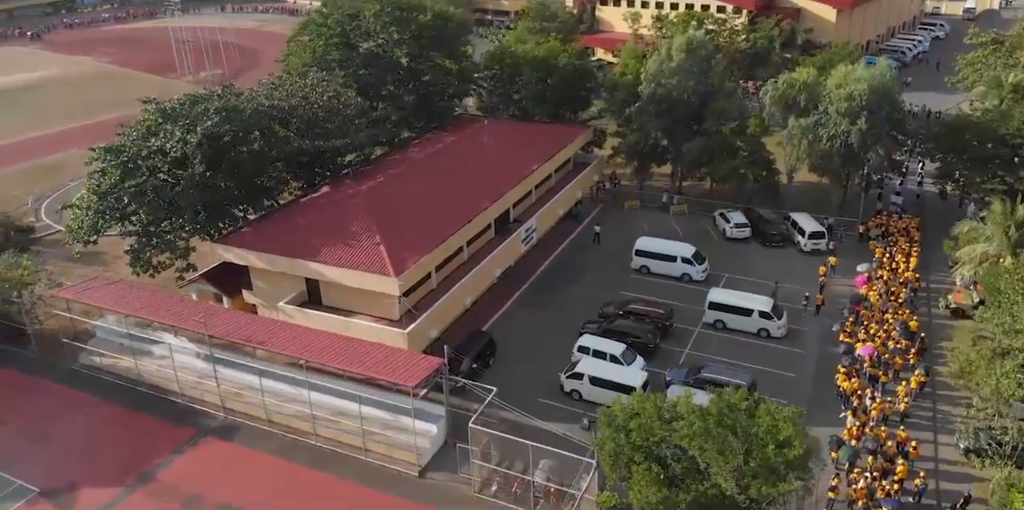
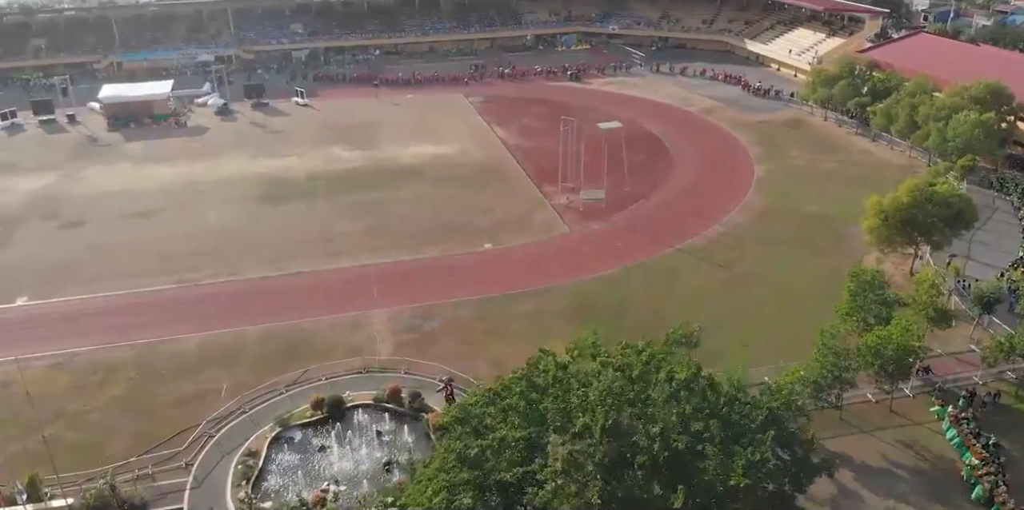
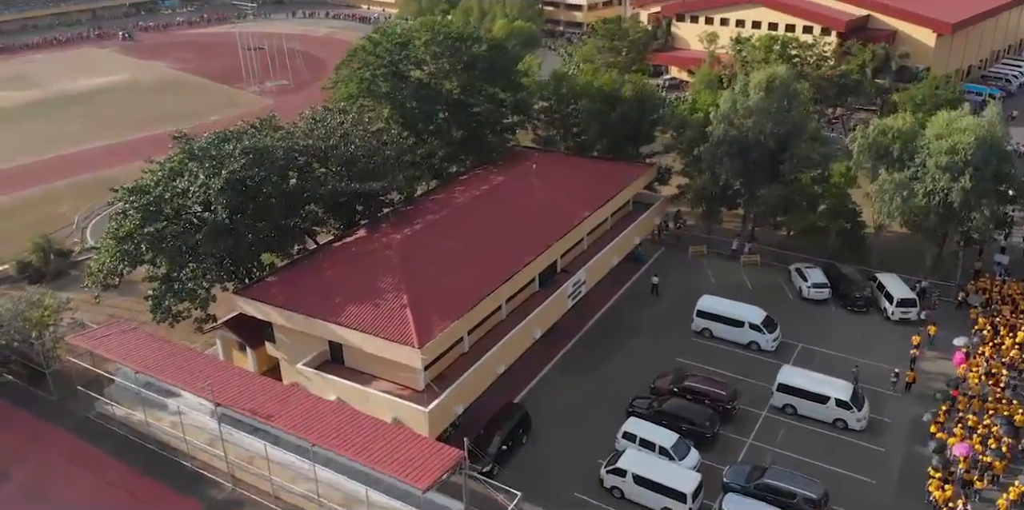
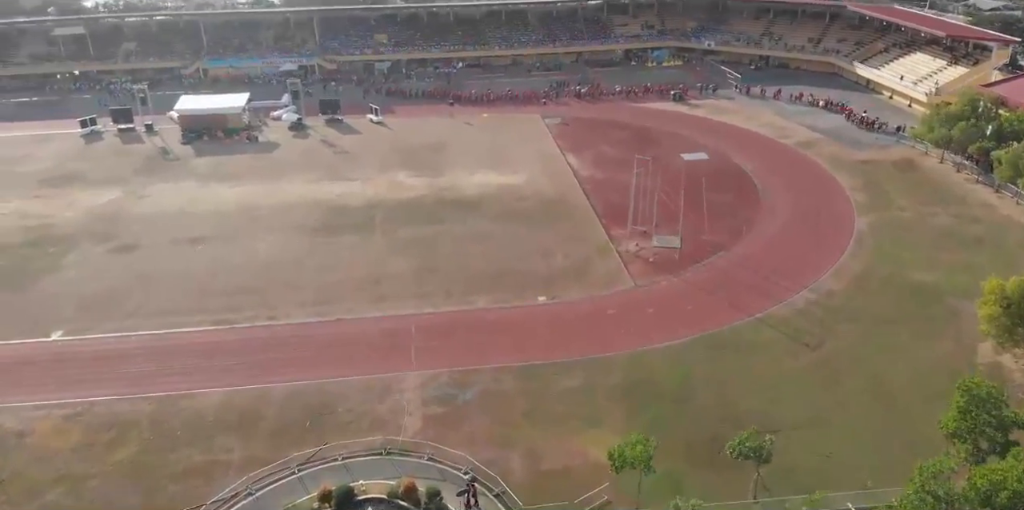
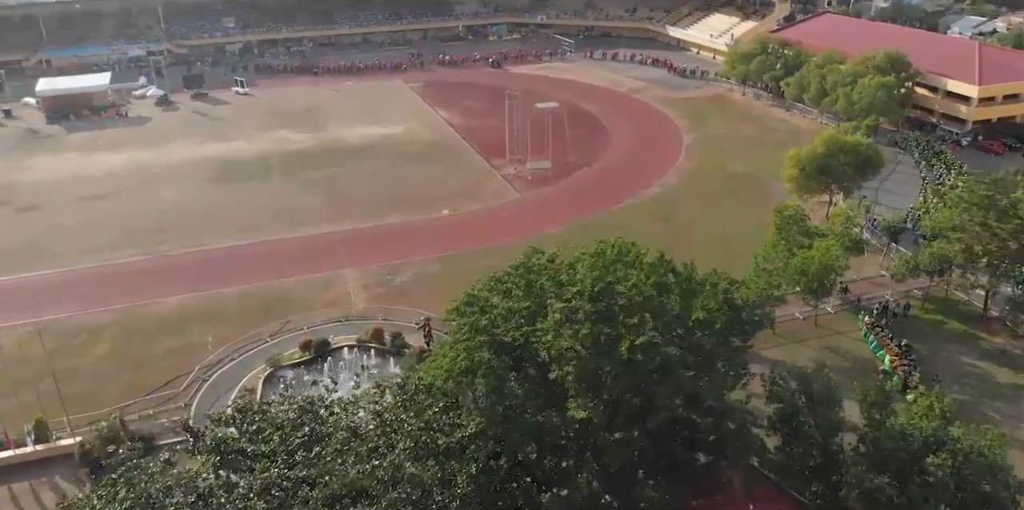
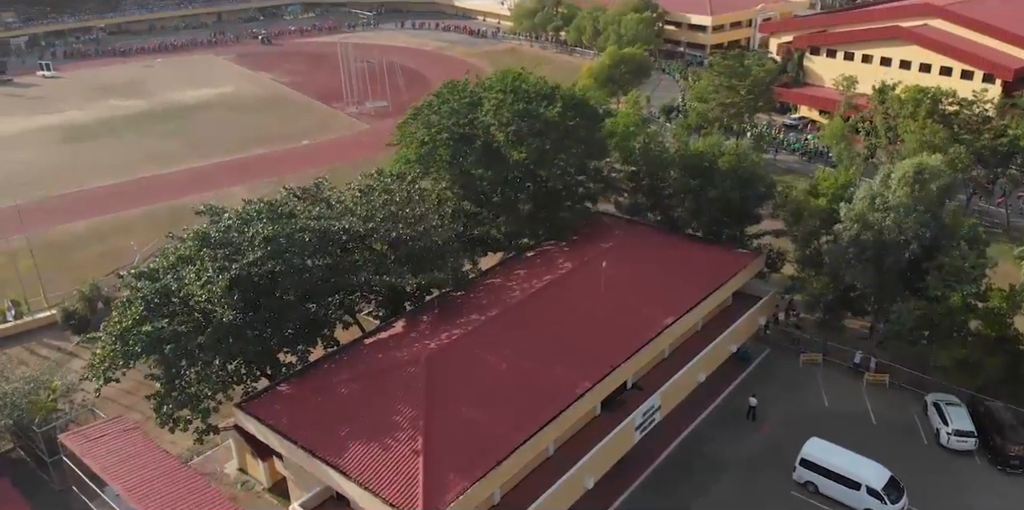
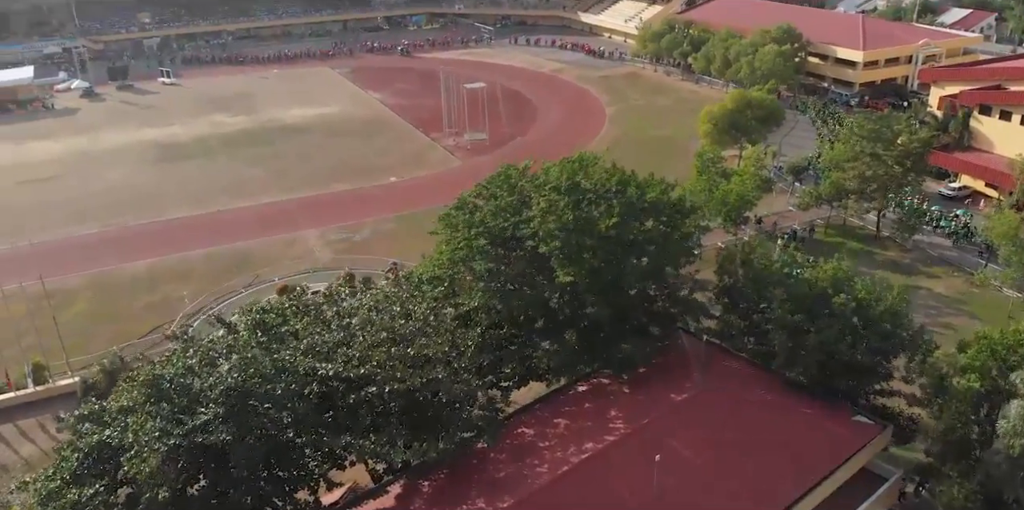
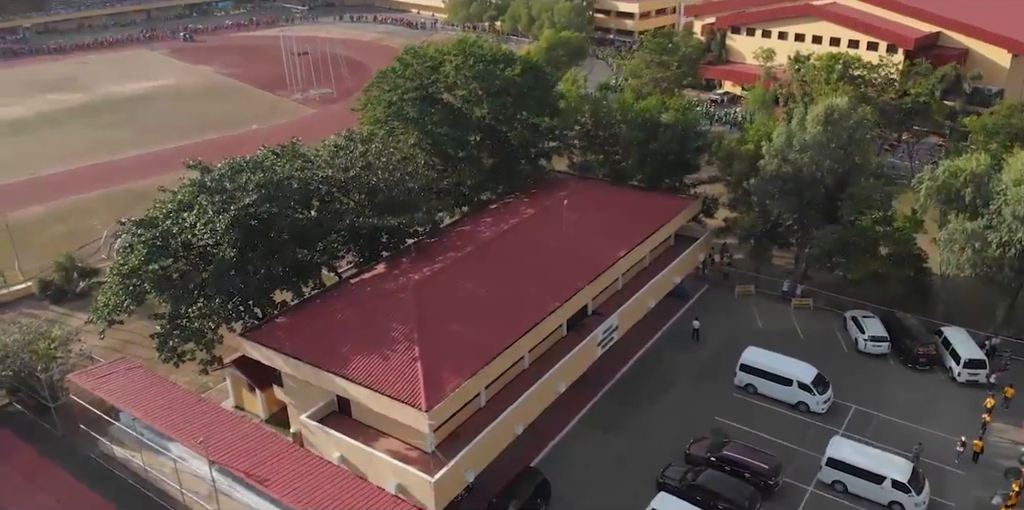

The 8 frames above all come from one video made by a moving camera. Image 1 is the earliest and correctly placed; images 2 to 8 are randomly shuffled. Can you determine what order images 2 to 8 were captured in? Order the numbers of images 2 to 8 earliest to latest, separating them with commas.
3, 8, 6, 7, 5, 2, 4
